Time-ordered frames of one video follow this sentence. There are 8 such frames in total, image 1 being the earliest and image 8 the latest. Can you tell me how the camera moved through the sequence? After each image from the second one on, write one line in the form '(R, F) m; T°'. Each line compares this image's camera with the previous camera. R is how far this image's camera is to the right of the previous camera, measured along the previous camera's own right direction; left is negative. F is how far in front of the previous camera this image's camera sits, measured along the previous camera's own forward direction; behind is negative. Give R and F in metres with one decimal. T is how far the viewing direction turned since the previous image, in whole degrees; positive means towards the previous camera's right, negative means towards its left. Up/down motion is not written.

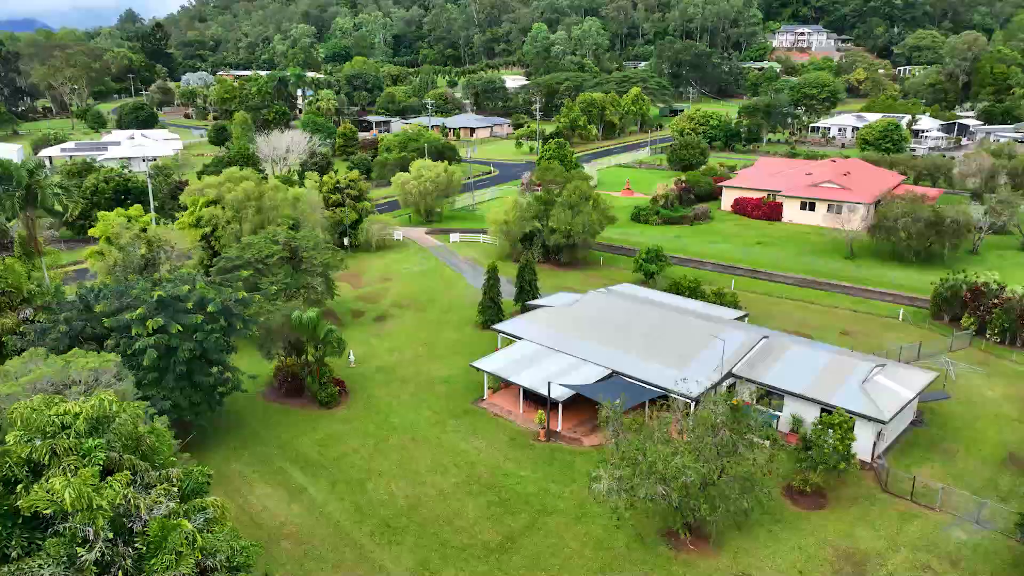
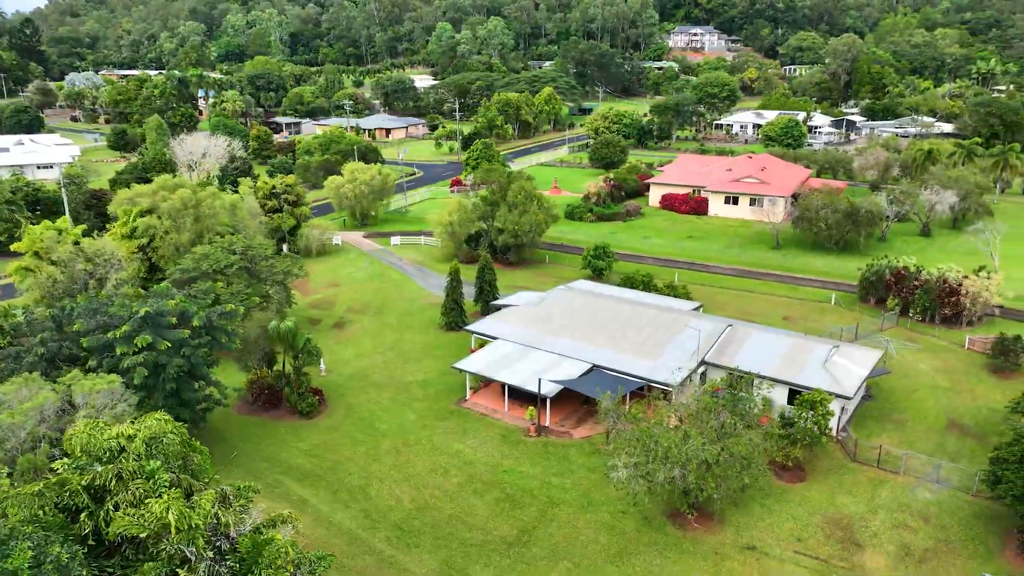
(-2.7, -0.4) m; +8°
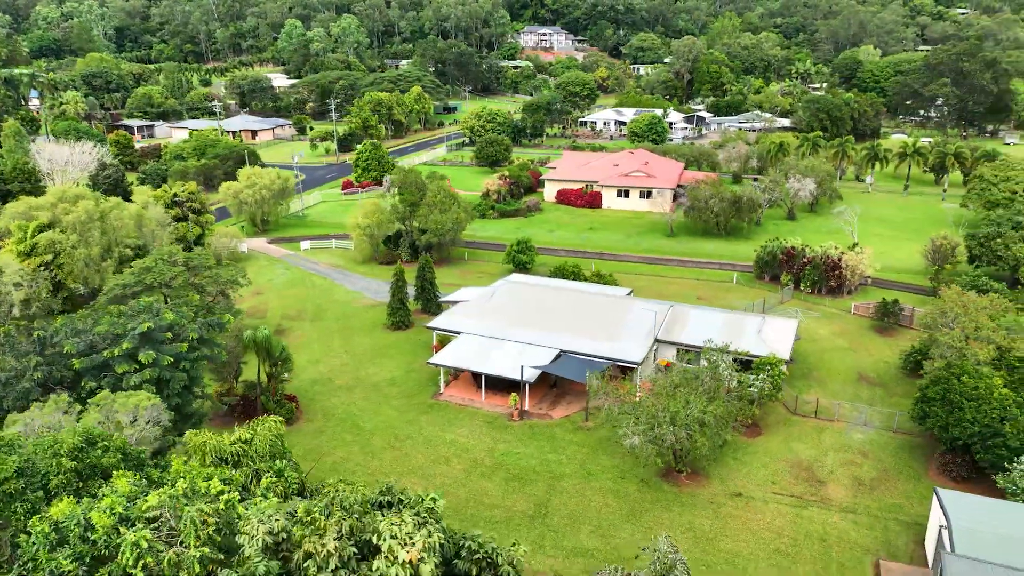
(-4.4, -1.1) m; +12°
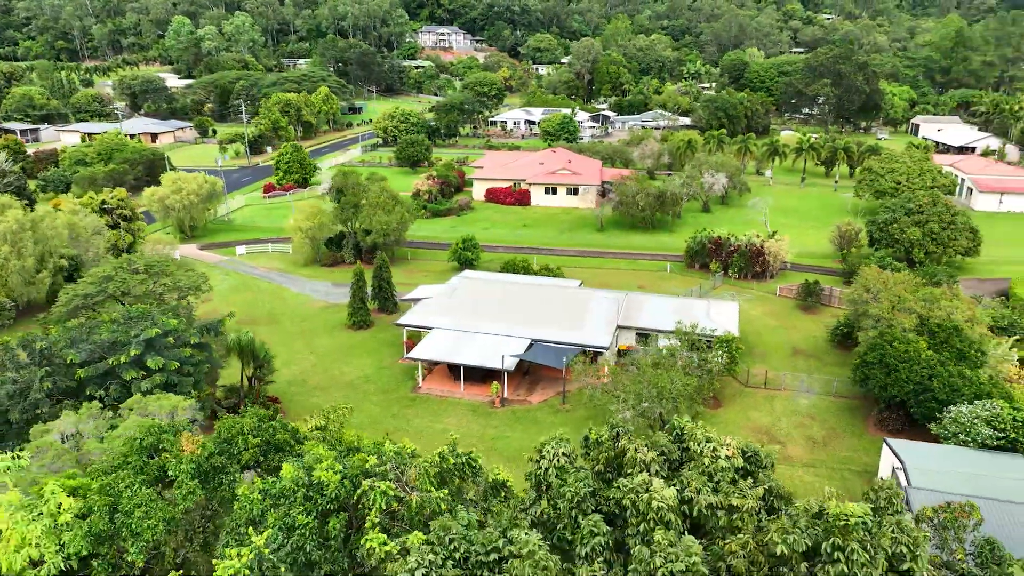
(-3.0, -1.3) m; +8°
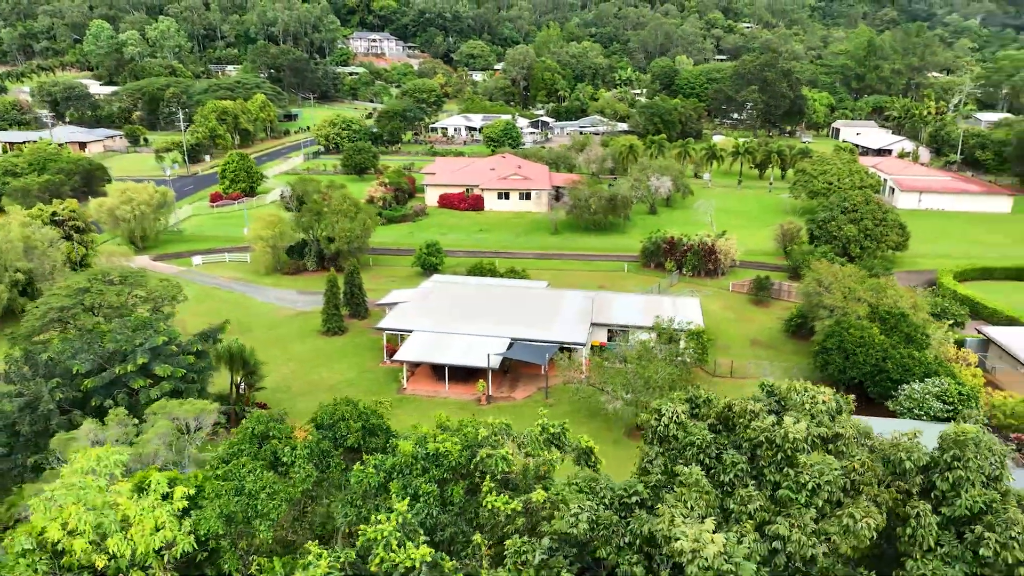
(-2.0, -1.0) m; +5°
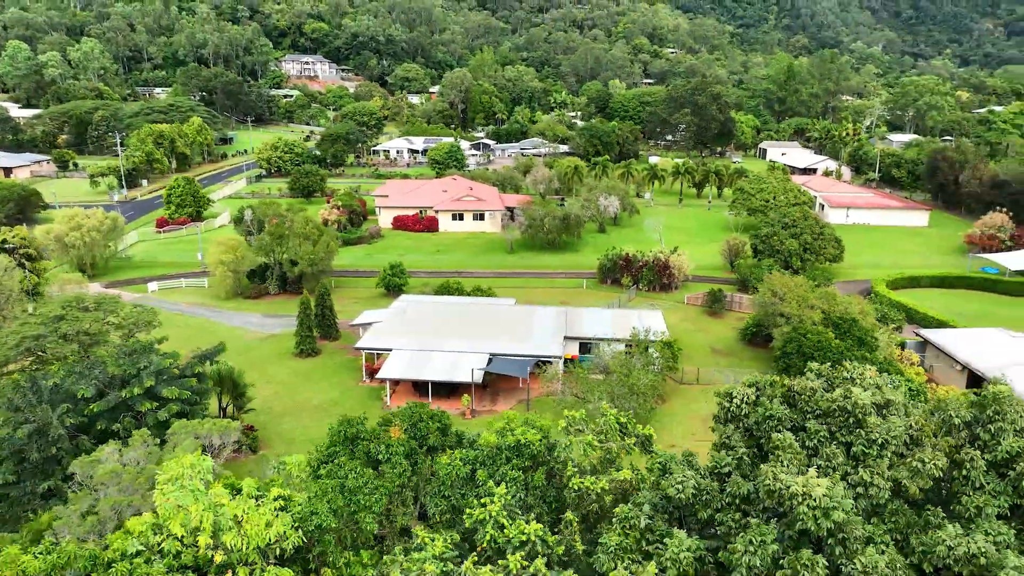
(-1.9, -1.1) m; +5°
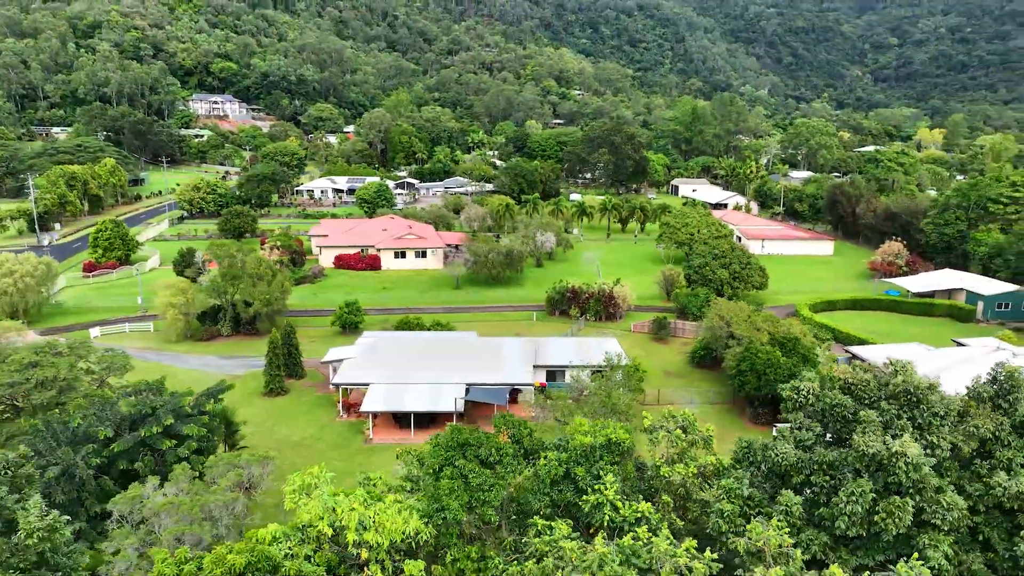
(-2.9, -1.5) m; +7°
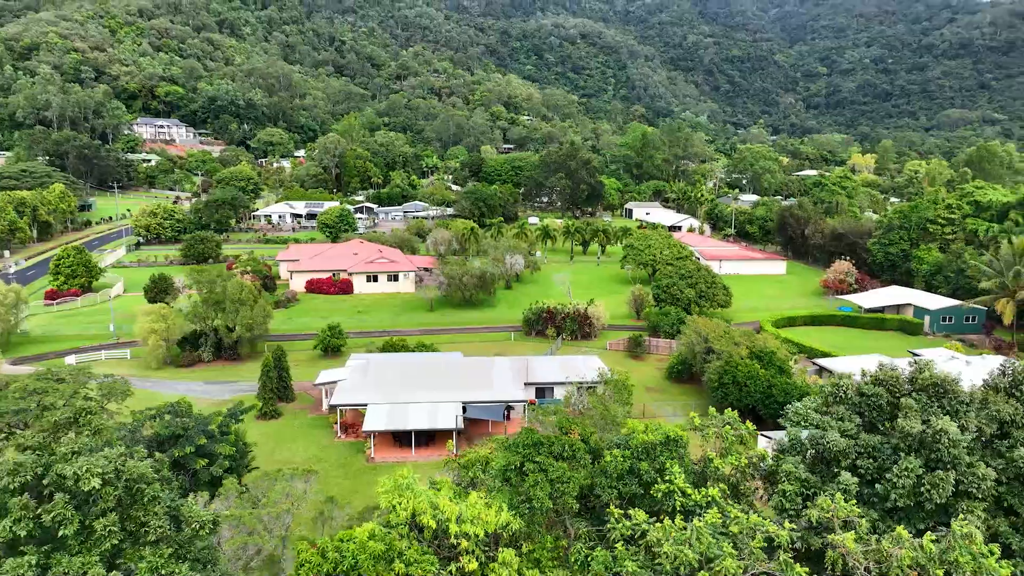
(-2.2, -1.3) m; +4°
